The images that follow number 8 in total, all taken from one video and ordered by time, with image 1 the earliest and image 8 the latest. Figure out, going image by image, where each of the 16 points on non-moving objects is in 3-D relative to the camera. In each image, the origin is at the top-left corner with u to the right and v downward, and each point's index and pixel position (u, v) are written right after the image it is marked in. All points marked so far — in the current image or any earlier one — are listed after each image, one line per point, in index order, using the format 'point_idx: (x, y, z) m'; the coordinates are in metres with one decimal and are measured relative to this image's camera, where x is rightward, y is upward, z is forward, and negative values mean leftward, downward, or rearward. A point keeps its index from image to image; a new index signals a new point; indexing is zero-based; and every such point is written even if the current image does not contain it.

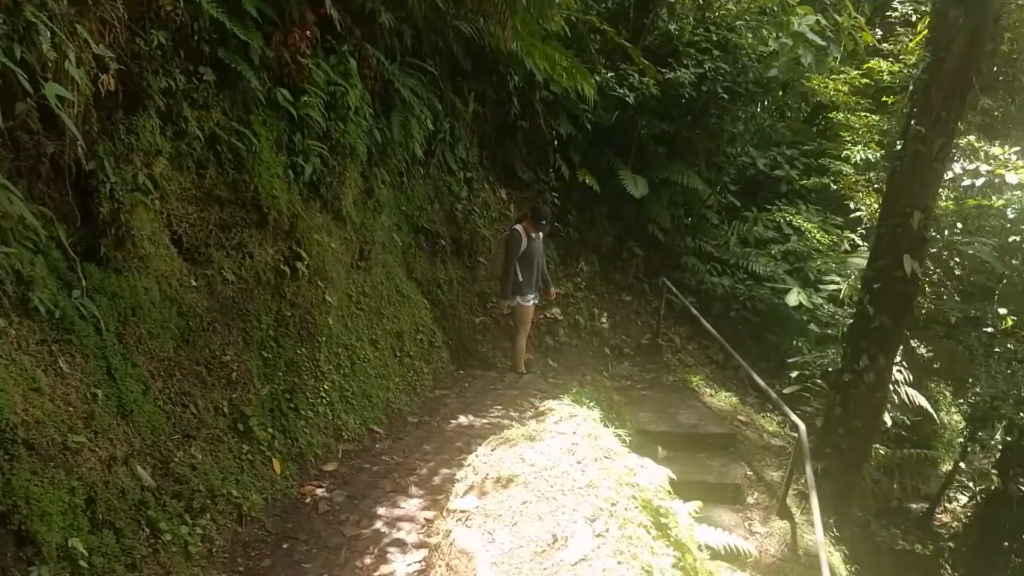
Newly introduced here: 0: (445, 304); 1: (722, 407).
0: (-0.6, -0.2, +7.4) m
1: (+2.2, -1.2, +8.2) m
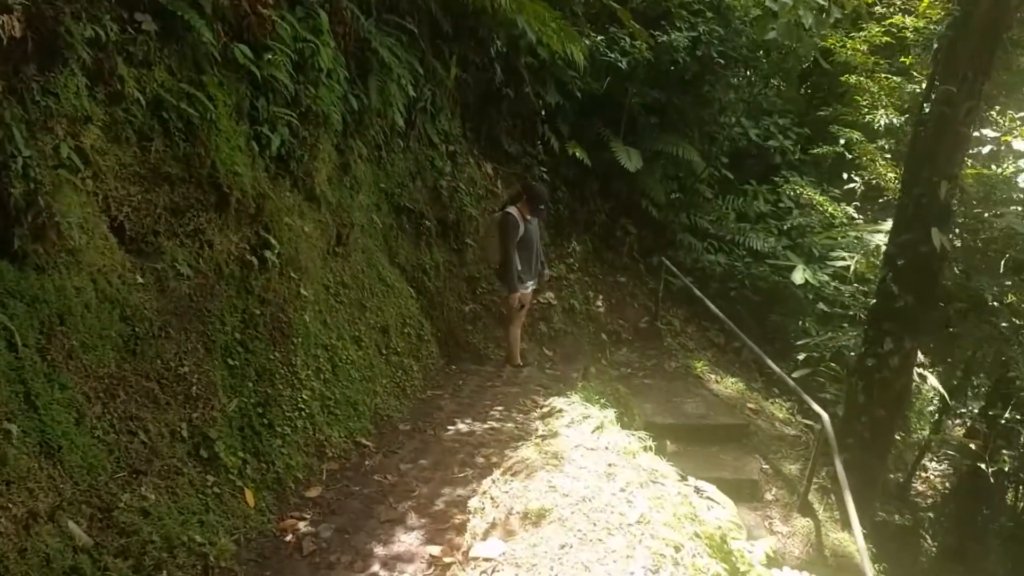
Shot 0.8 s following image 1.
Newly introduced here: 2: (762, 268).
0: (-0.7, 0.0, +6.7) m
1: (+2.1, -1.0, +7.6) m
2: (+2.9, +0.3, +9.0) m
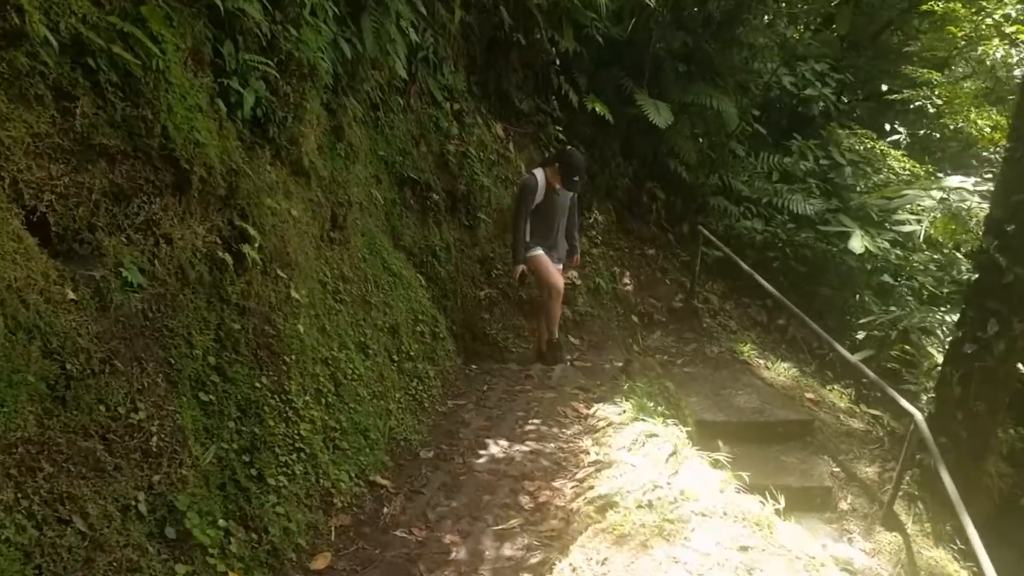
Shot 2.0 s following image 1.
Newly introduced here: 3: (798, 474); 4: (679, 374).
0: (-0.5, +0.1, +5.7) m
1: (+2.3, -0.8, +6.7) m
2: (+3.0, +0.6, +8.1) m
3: (+2.0, -1.3, +5.5) m
4: (+1.4, -0.7, +6.6) m
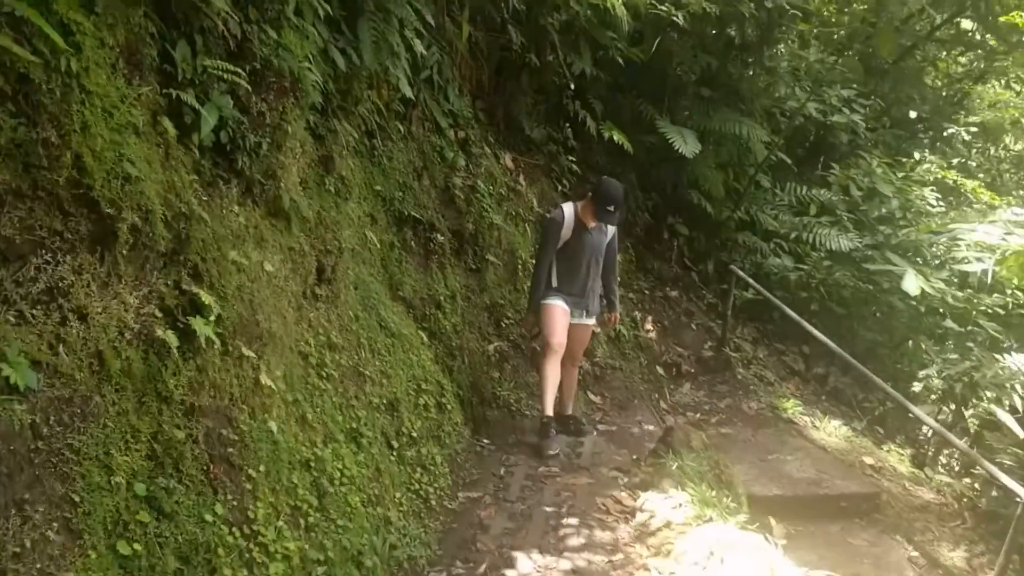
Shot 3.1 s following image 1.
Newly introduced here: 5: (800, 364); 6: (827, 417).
0: (-0.4, -0.3, +4.8) m
1: (+2.4, -1.2, +5.8) m
2: (+3.1, +0.1, +7.3) m
3: (+2.1, -1.6, +4.6) m
4: (+1.5, -1.1, +5.8) m
5: (+2.6, -0.7, +7.2) m
6: (+2.5, -1.0, +6.4) m
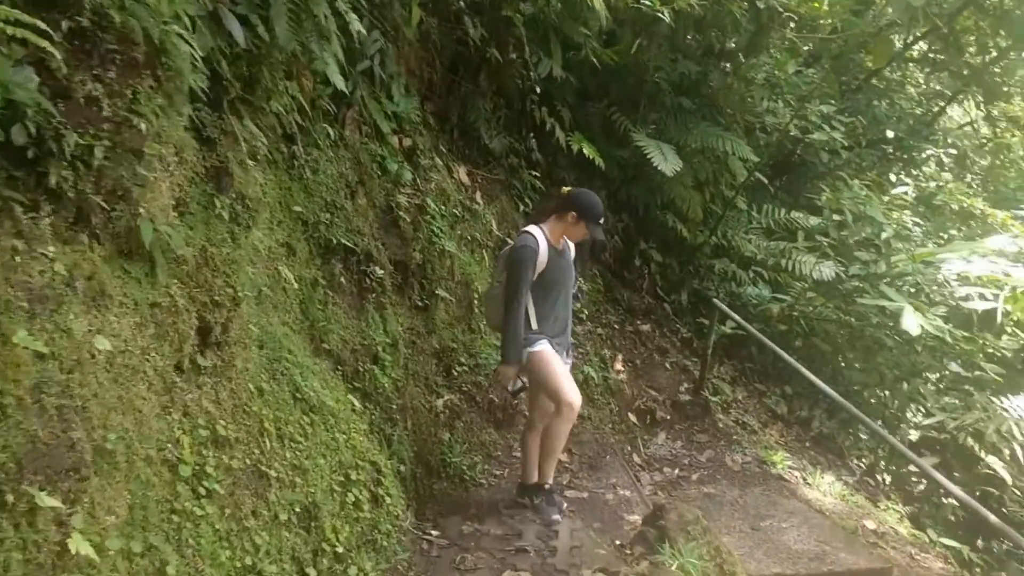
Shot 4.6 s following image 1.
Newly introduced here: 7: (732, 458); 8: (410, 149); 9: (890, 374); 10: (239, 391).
0: (-0.6, -0.5, +3.8) m
1: (+2.1, -1.4, +5.0) m
2: (+2.7, -0.2, +6.5) m
3: (+1.9, -1.9, +3.7) m
4: (+1.2, -1.3, +4.9) m
5: (+2.2, -1.0, +6.4) m
6: (+2.2, -1.3, +5.6) m
7: (+1.5, -1.2, +5.4) m
8: (-0.6, +0.8, +4.7) m
9: (+3.1, -0.7, +6.3) m
10: (-0.9, -0.3, +2.6) m
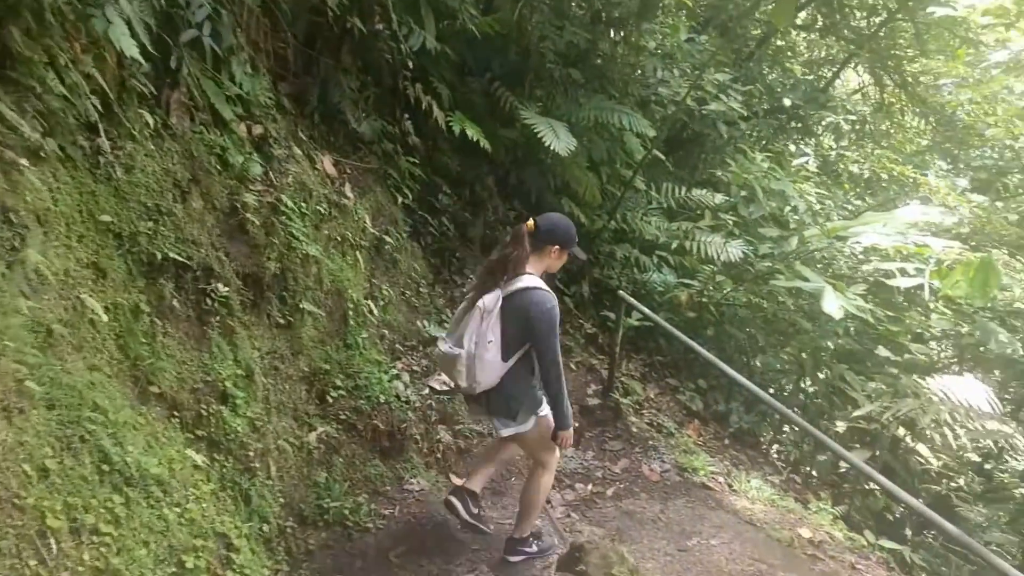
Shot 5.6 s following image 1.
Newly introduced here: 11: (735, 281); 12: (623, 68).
0: (-1.1, -0.6, +3.1) m
1: (+1.5, -1.3, +4.7) m
2: (+1.8, 0.0, +6.2) m
3: (+1.5, -1.8, +3.4) m
4: (+0.6, -1.3, +4.4) m
5: (+1.4, -0.9, +6.0) m
6: (+1.5, -1.2, +5.3) m
7: (+0.9, -1.2, +5.0) m
8: (-1.3, +0.8, +4.0) m
9: (+2.2, -0.5, +6.1) m
10: (-1.2, -0.4, +1.9) m
11: (+1.8, +0.1, +6.3) m
12: (+0.9, +1.7, +6.1) m
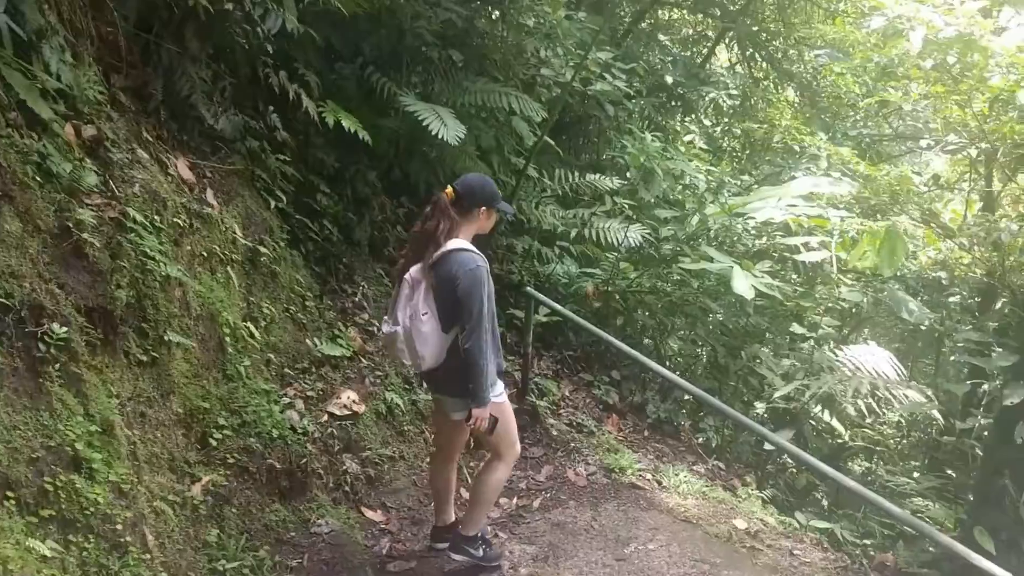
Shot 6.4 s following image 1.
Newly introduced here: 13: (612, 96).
0: (-1.3, -0.7, +2.5) m
1: (+1.0, -1.2, +4.4) m
2: (+1.0, +0.1, +6.0) m
3: (+1.3, -1.7, +3.2) m
4: (+0.2, -1.3, +4.1) m
5: (+0.7, -0.8, +5.8) m
6: (+0.9, -1.1, +5.0) m
7: (+0.4, -1.1, +4.7) m
8: (-1.7, +0.6, +3.3) m
9: (+1.5, -0.4, +6.0) m
10: (-1.2, -0.6, +1.2) m
11: (+1.0, +0.2, +6.1) m
12: (0.0, +1.7, +5.7) m
13: (+0.8, +1.6, +6.5) m
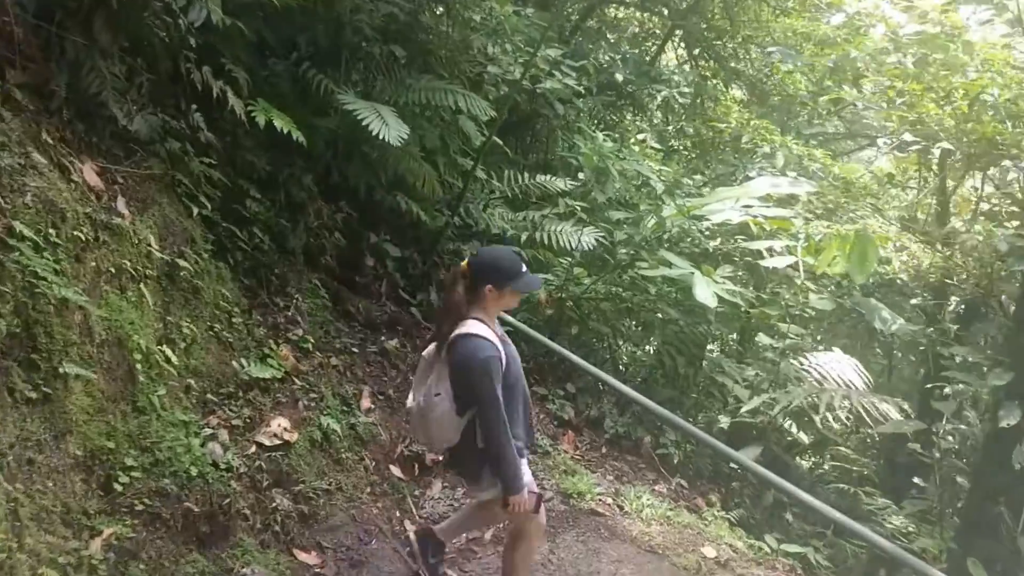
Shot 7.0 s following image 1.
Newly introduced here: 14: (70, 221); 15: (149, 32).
0: (-1.4, -0.8, +2.1) m
1: (+0.8, -1.3, +4.2) m
2: (+0.6, 0.0, +5.7) m
3: (+1.1, -1.8, +2.9) m
4: (0.0, -1.3, +3.7) m
5: (+0.4, -0.8, +5.5) m
6: (+0.6, -1.2, +4.7) m
7: (+0.1, -1.2, +4.3) m
8: (-2.0, +0.5, +2.9) m
9: (+1.1, -0.4, +5.7) m
10: (-1.3, -0.7, +0.8) m
11: (+0.6, +0.1, +5.8) m
12: (-0.4, +1.7, +5.4) m
13: (+0.4, +1.5, +6.2) m
14: (-1.8, +0.3, +3.3) m
15: (-1.9, +1.3, +4.1) m
